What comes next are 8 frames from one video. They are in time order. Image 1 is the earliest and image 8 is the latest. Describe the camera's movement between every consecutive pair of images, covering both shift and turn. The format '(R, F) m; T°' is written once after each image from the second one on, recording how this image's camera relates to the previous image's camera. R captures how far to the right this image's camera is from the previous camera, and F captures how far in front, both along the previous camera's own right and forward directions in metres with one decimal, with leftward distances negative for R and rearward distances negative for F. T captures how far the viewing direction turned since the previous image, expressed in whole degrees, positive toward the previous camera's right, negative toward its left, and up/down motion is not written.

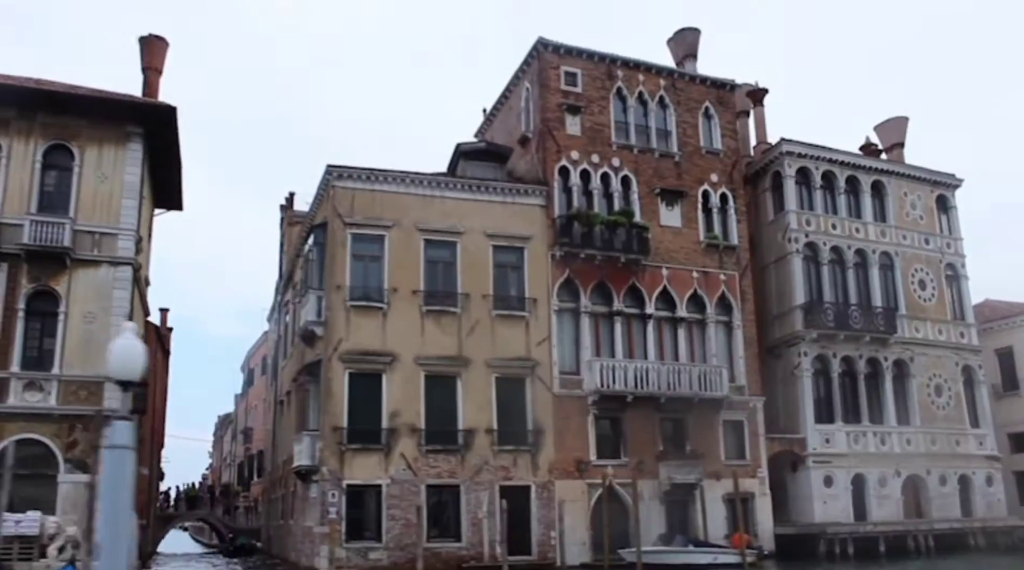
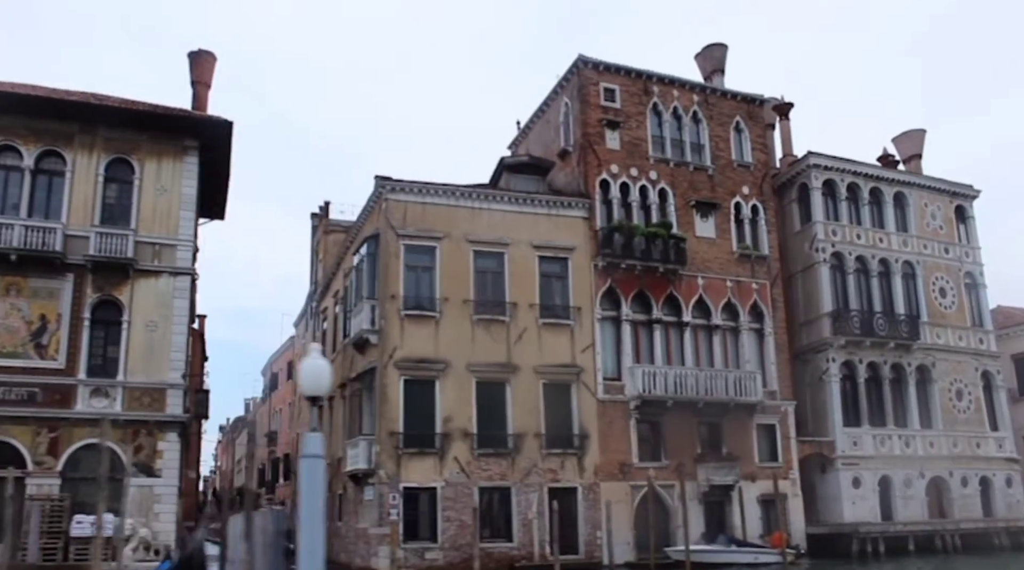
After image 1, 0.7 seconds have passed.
(-1.6, -0.9) m; +1°
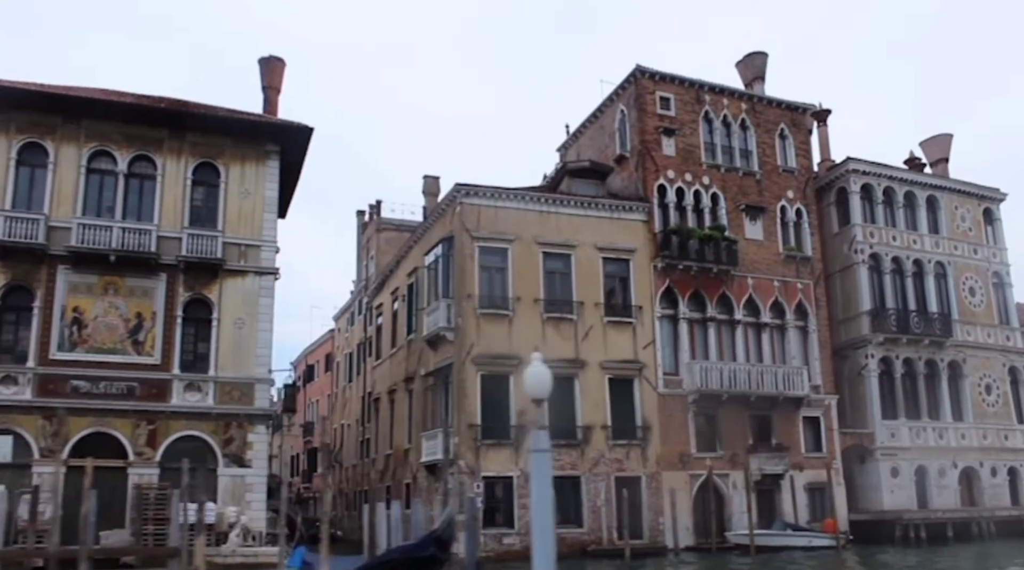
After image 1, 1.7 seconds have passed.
(-2.4, -1.3) m; +1°
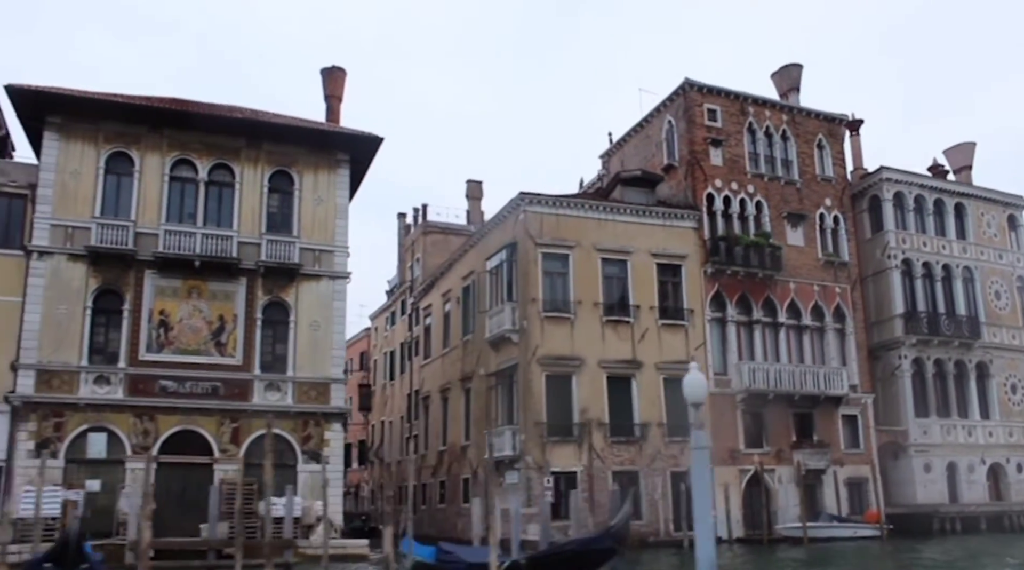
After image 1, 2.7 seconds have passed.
(-2.2, -1.2) m; +1°
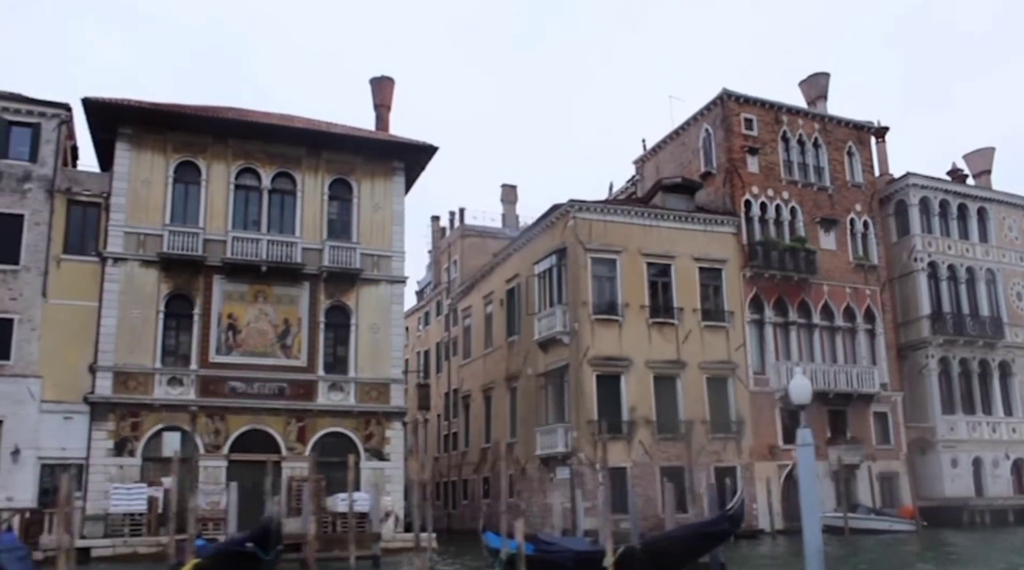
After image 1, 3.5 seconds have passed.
(-1.8, -1.0) m; +1°
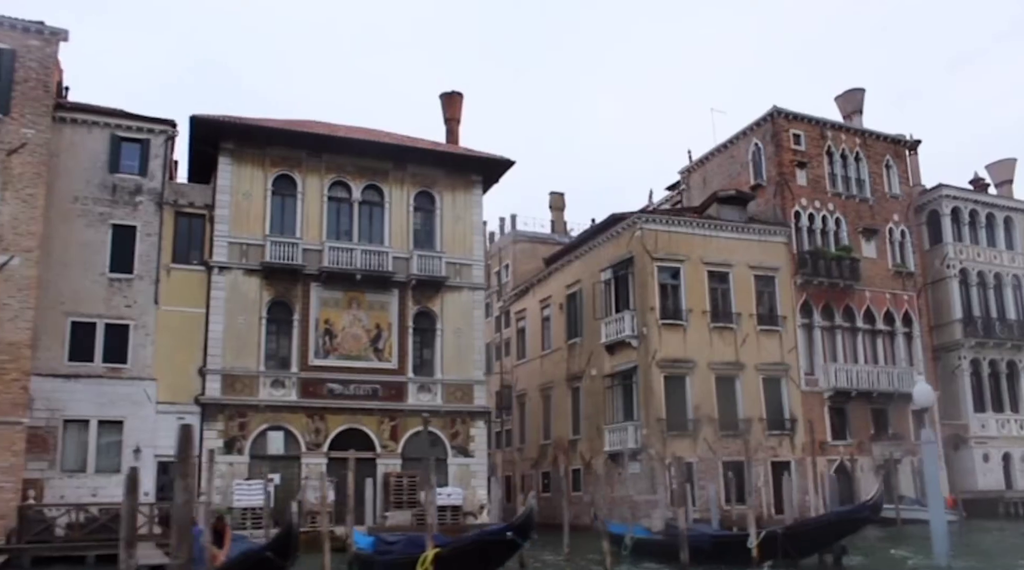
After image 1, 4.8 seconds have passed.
(-3.0, -1.7) m; +1°
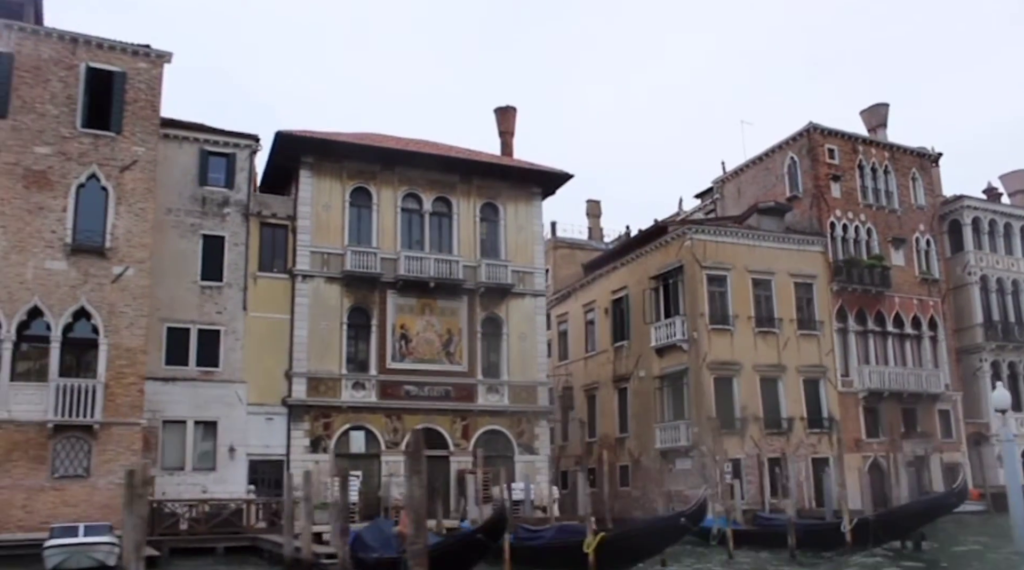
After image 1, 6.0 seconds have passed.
(-2.7, -1.6) m; +1°
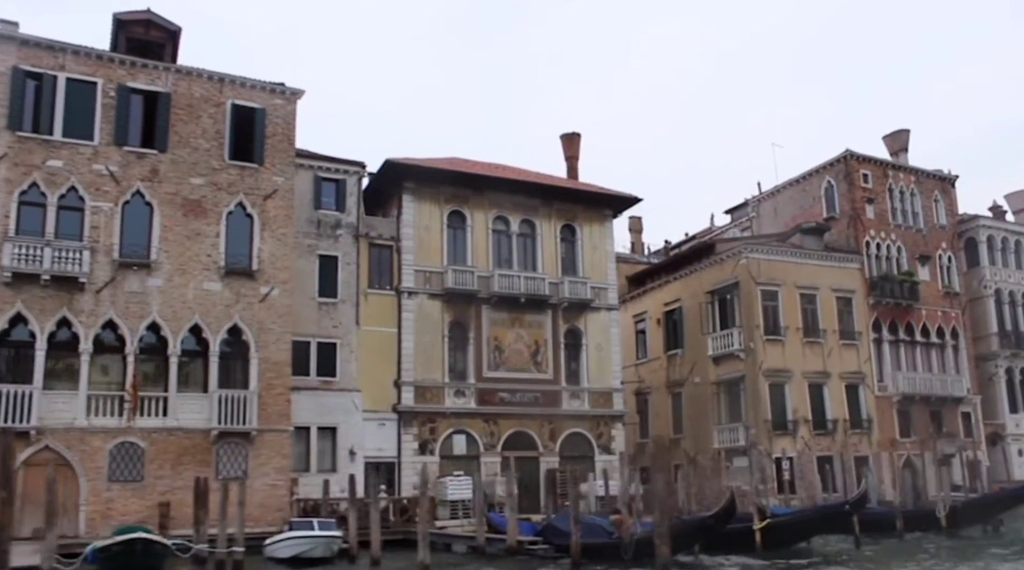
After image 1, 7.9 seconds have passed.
(-4.2, -2.6) m; +2°
